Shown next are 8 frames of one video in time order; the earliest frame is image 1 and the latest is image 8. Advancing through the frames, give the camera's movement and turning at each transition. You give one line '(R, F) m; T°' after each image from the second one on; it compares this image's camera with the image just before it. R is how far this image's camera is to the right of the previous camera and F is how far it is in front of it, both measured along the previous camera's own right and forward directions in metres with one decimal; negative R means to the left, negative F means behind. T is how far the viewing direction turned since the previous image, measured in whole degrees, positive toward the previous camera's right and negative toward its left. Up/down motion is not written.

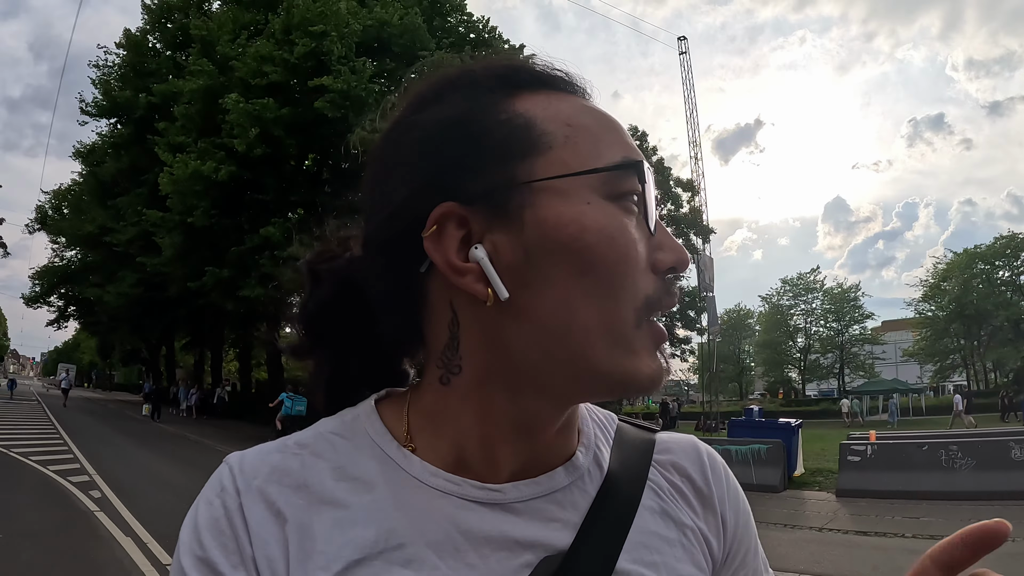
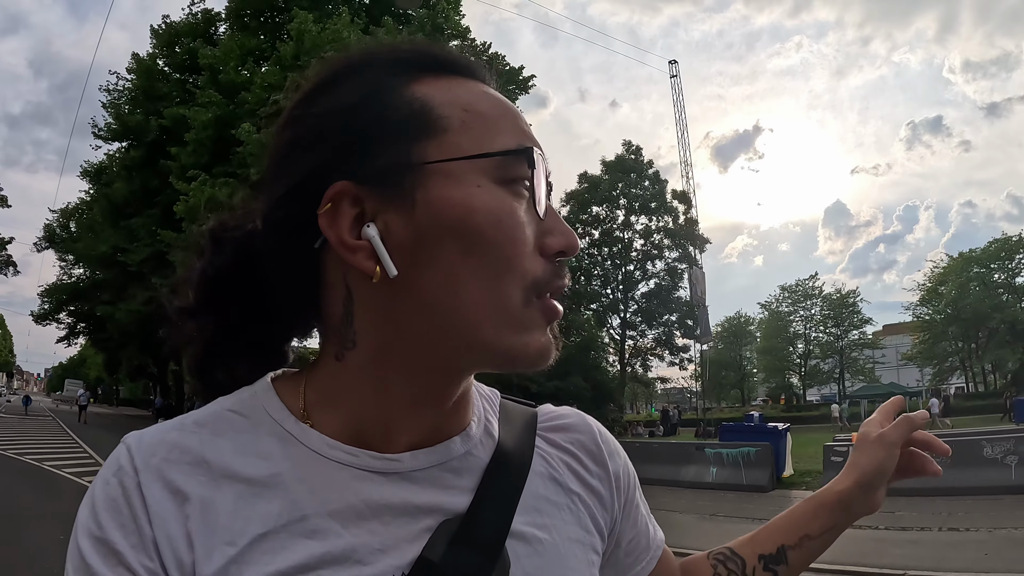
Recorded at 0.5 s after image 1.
(0.0, -0.7) m; 0°
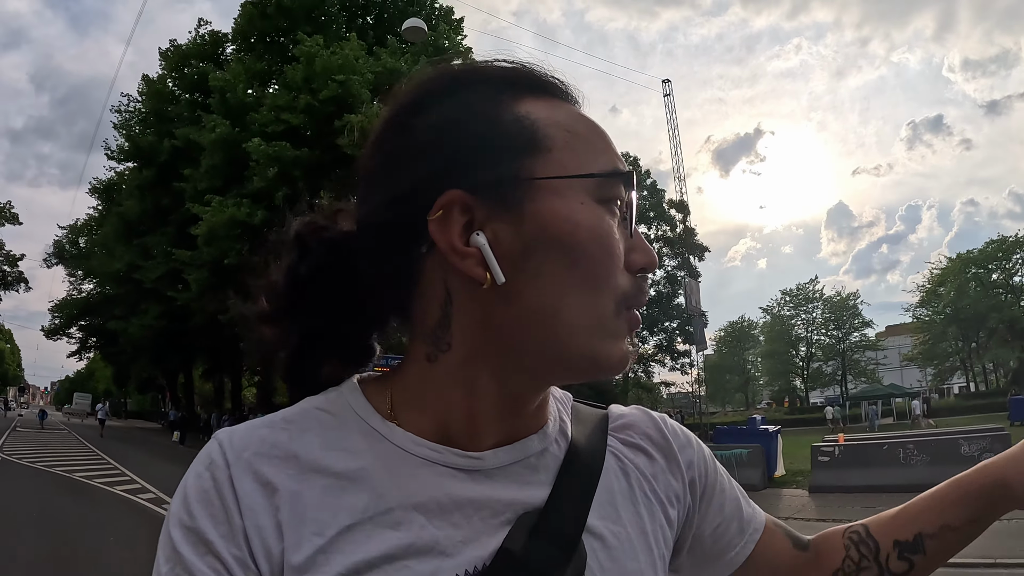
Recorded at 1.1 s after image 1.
(0.0, -0.7) m; 0°
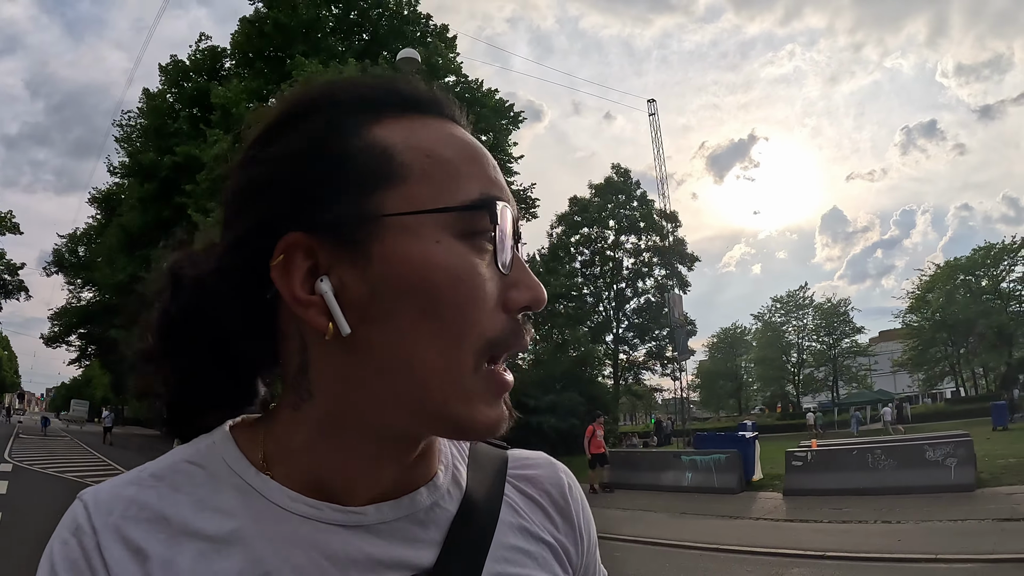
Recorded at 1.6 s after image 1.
(+0.1, -0.7) m; 0°
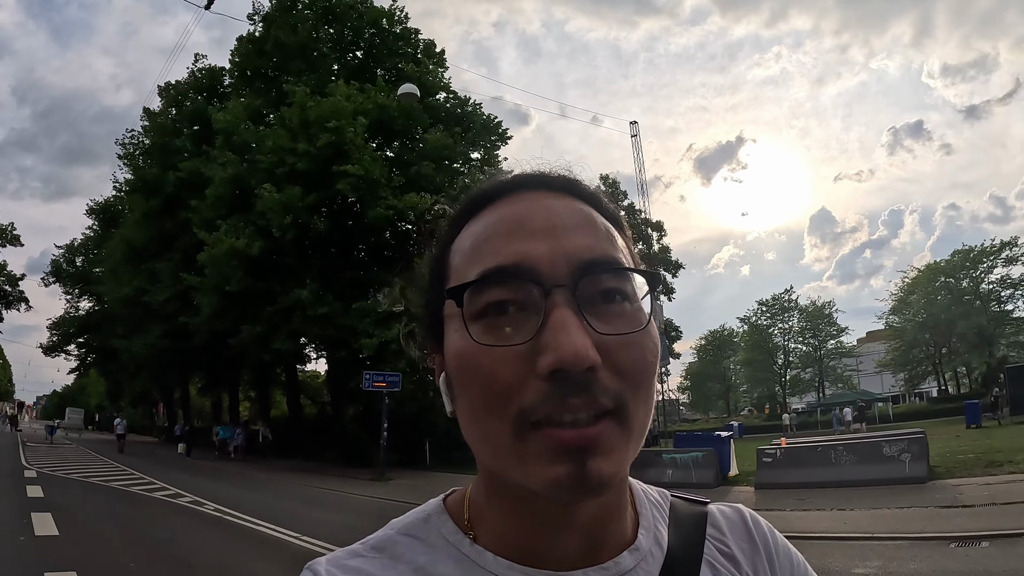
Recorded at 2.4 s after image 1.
(0.0, -1.1) m; +1°
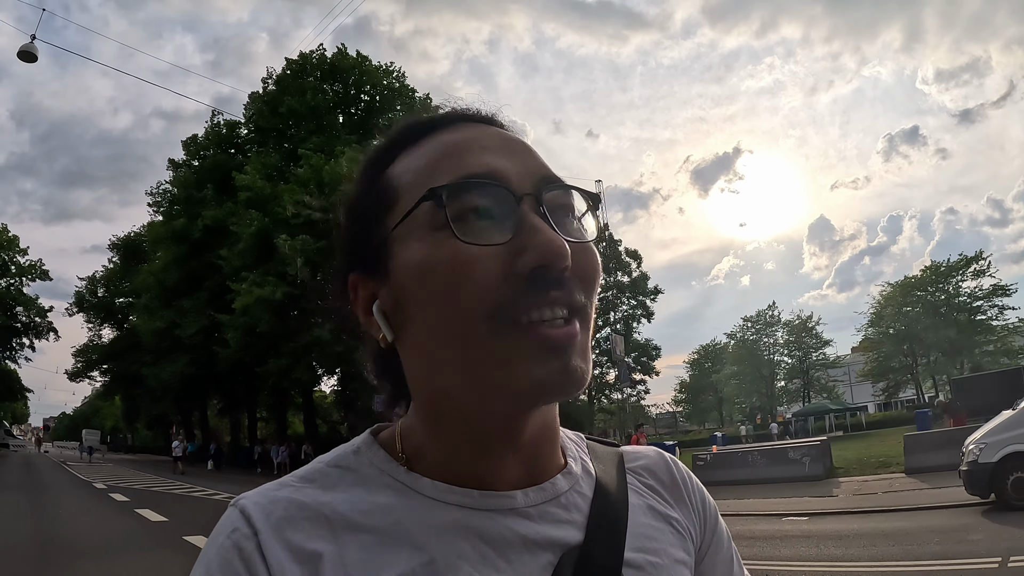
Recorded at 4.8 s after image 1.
(+0.5, -3.4) m; 0°
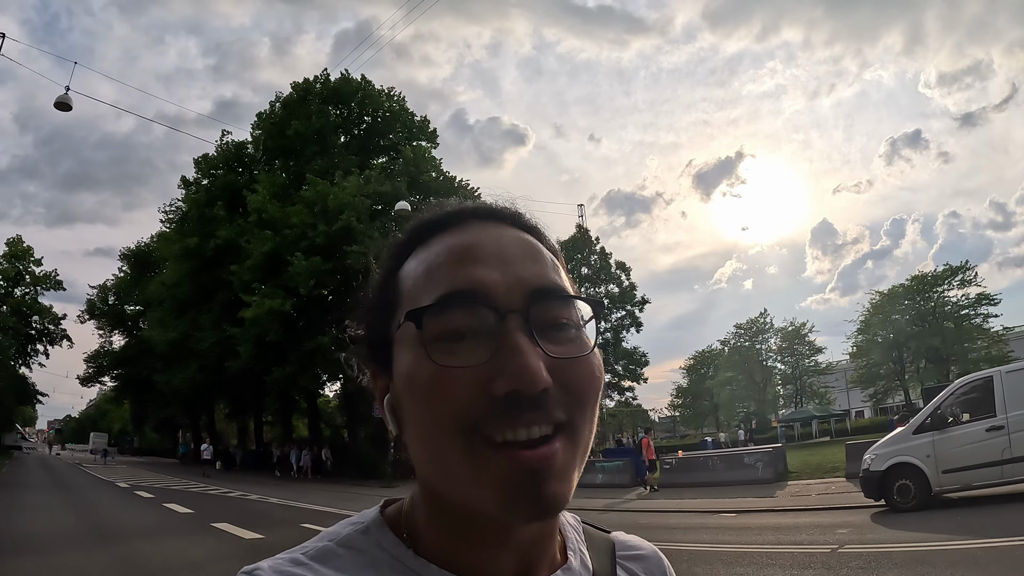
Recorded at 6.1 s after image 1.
(+0.5, -1.8) m; 0°
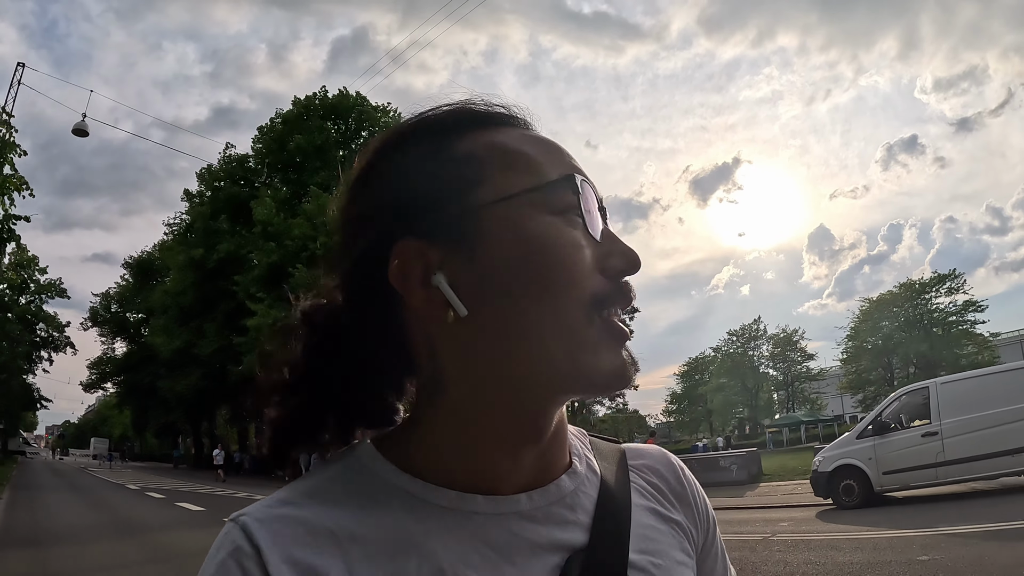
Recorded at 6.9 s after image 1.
(+0.2, -1.2) m; 0°
